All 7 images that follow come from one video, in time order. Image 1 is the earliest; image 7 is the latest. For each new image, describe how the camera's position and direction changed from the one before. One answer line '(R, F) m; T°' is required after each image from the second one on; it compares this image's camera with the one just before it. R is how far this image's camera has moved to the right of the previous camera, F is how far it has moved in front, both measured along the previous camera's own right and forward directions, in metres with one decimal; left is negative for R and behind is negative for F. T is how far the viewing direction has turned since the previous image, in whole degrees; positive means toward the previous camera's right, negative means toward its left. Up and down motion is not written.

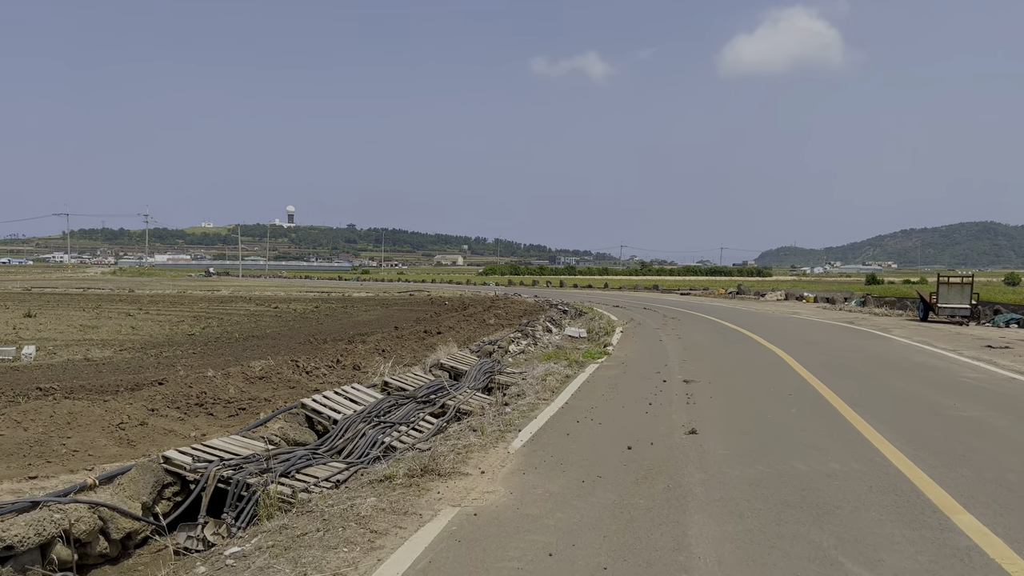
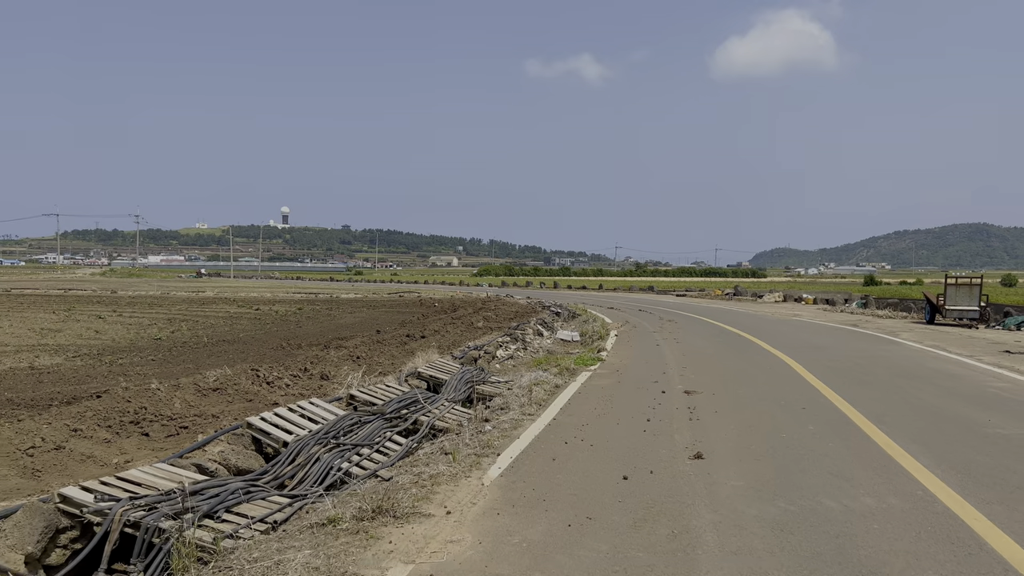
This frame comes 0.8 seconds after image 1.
(+0.2, +1.1) m; 0°
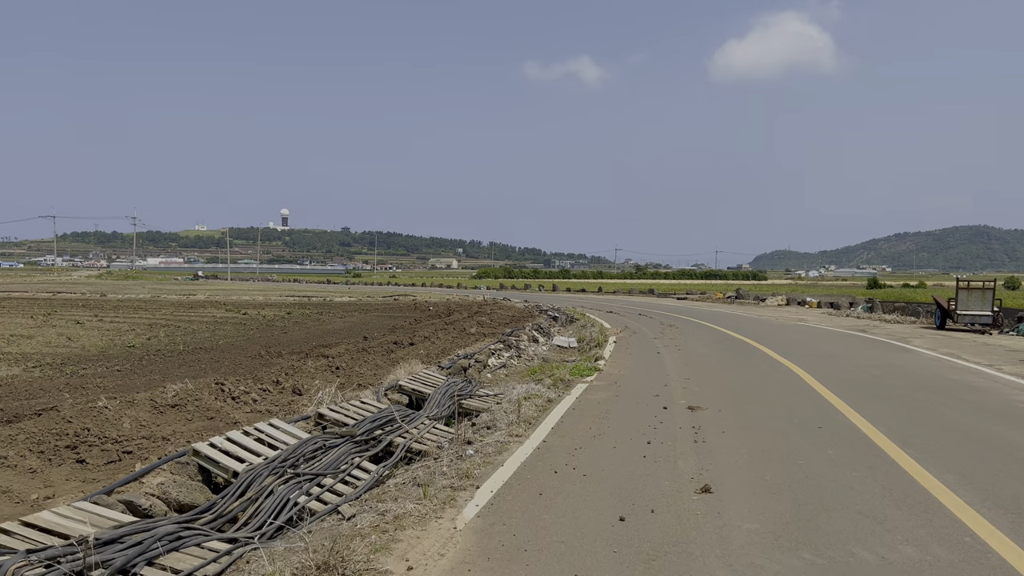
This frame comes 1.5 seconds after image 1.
(+0.1, +0.9) m; 0°
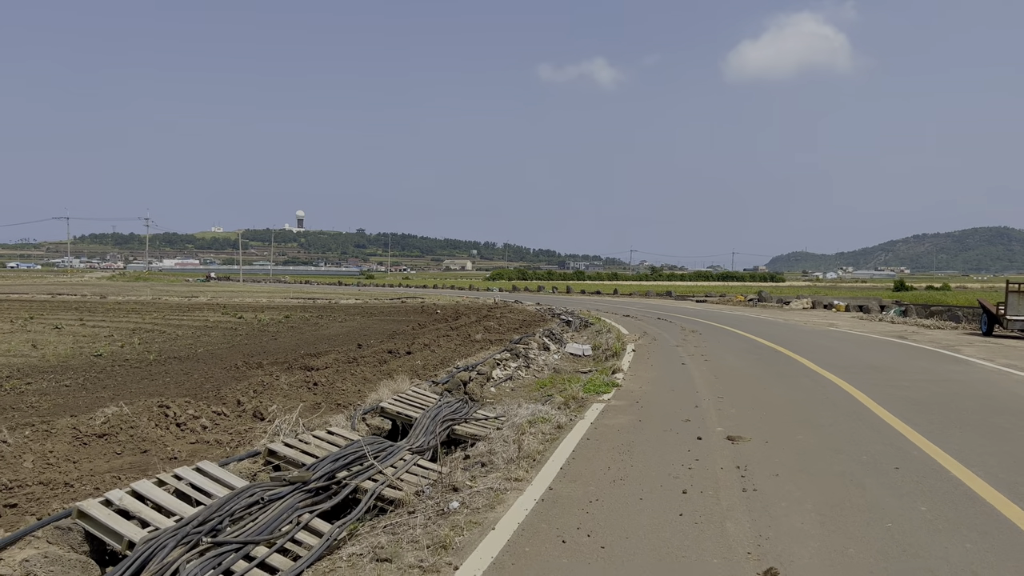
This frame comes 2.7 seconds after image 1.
(+0.1, +1.7) m; -1°
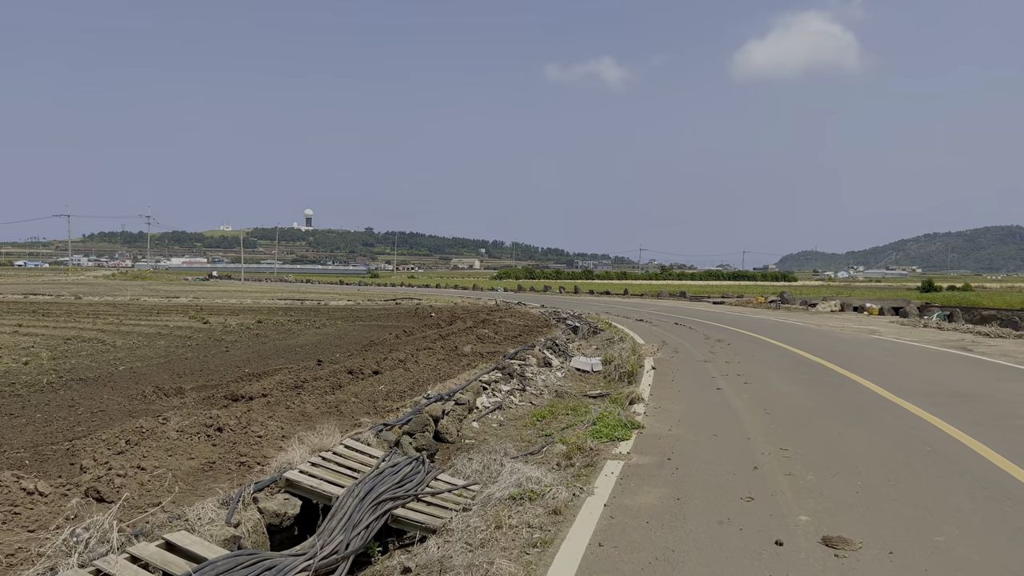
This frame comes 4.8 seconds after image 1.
(+0.3, +3.0) m; -1°
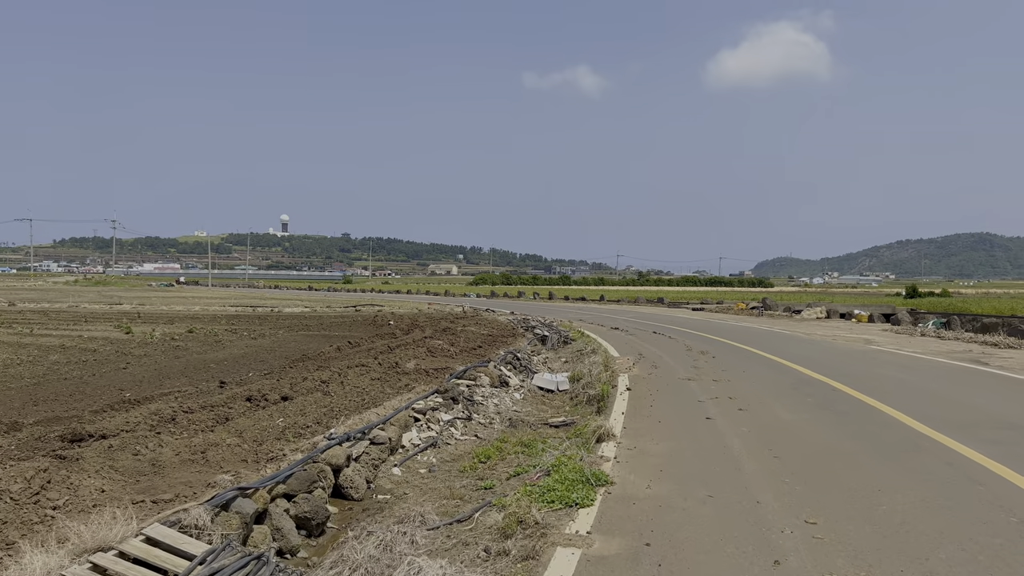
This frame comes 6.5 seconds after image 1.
(+0.4, +2.3) m; +2°
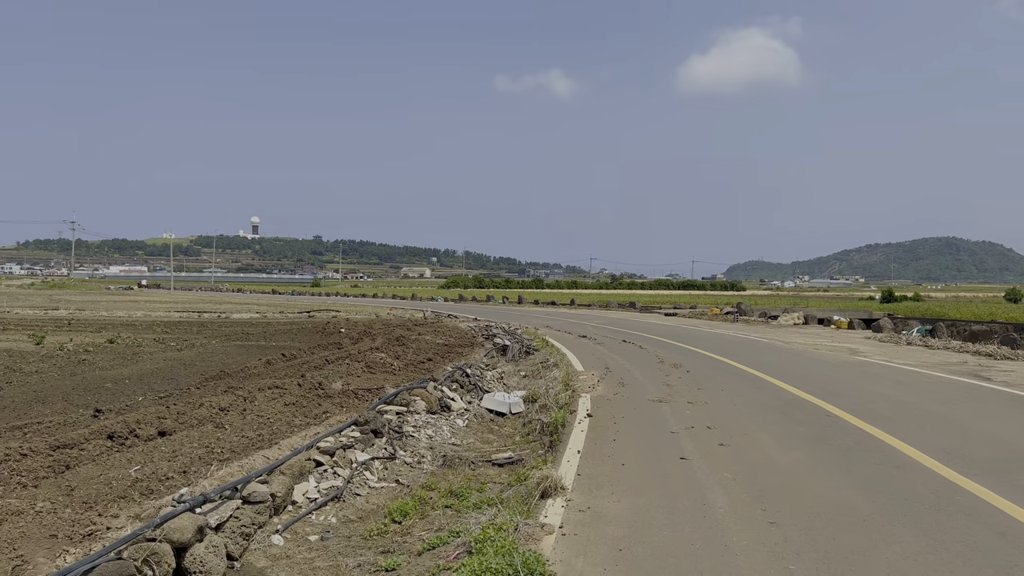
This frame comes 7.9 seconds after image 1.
(+0.4, +1.8) m; +2°
